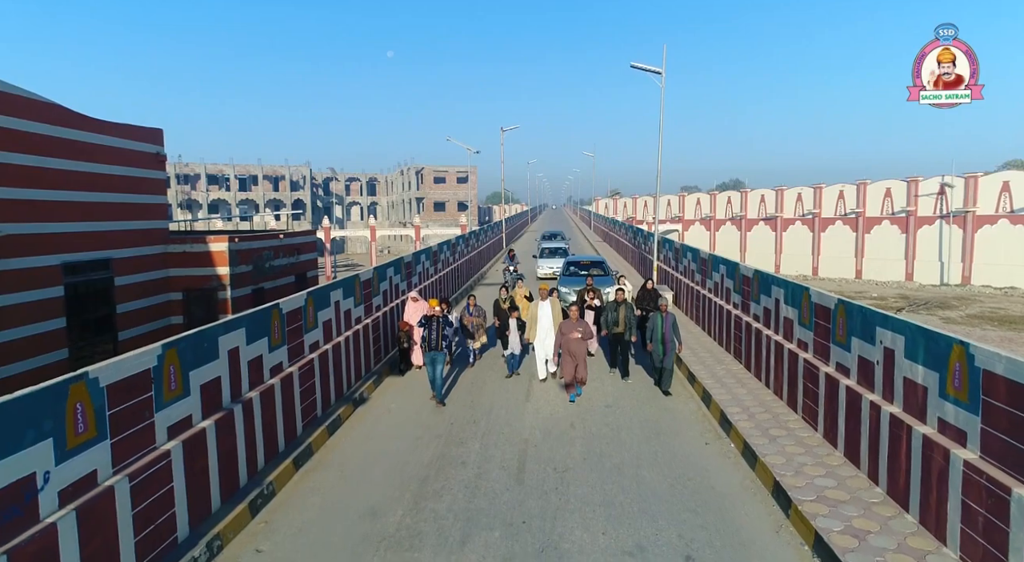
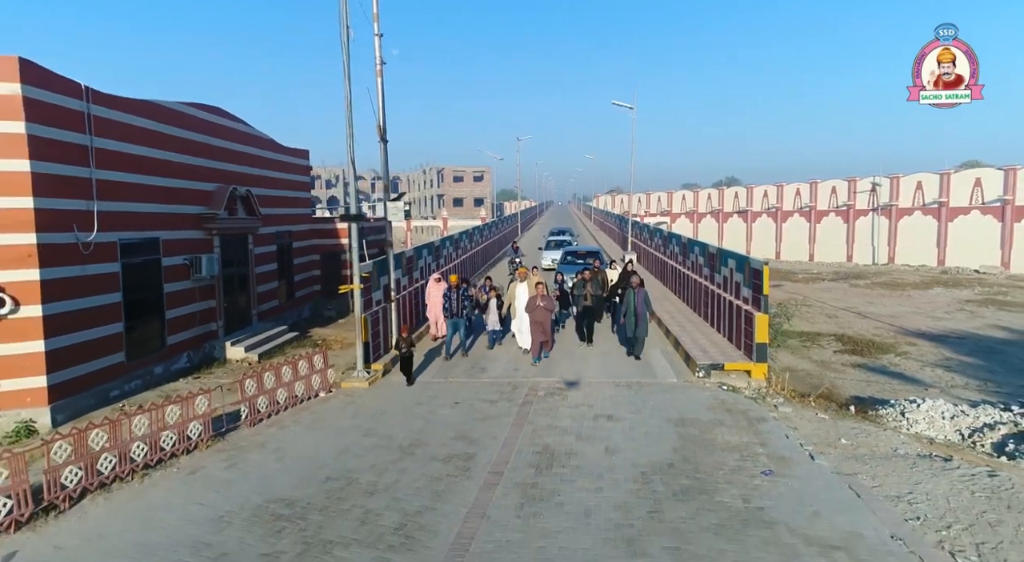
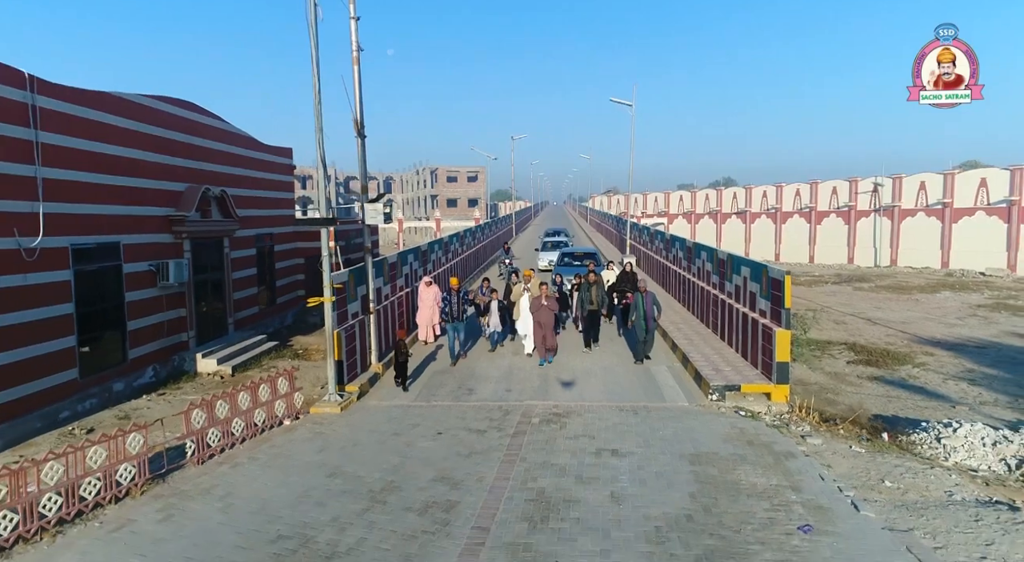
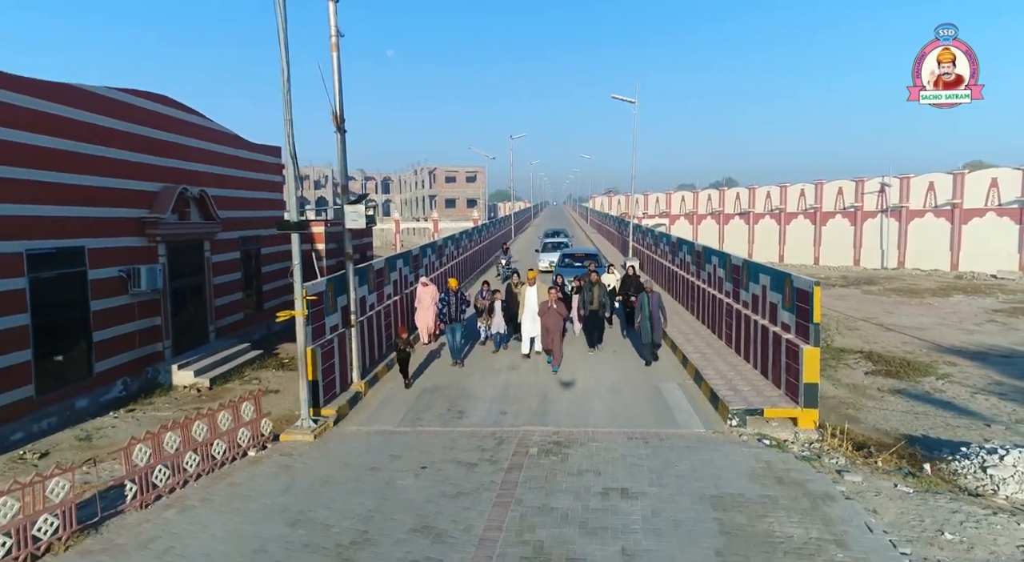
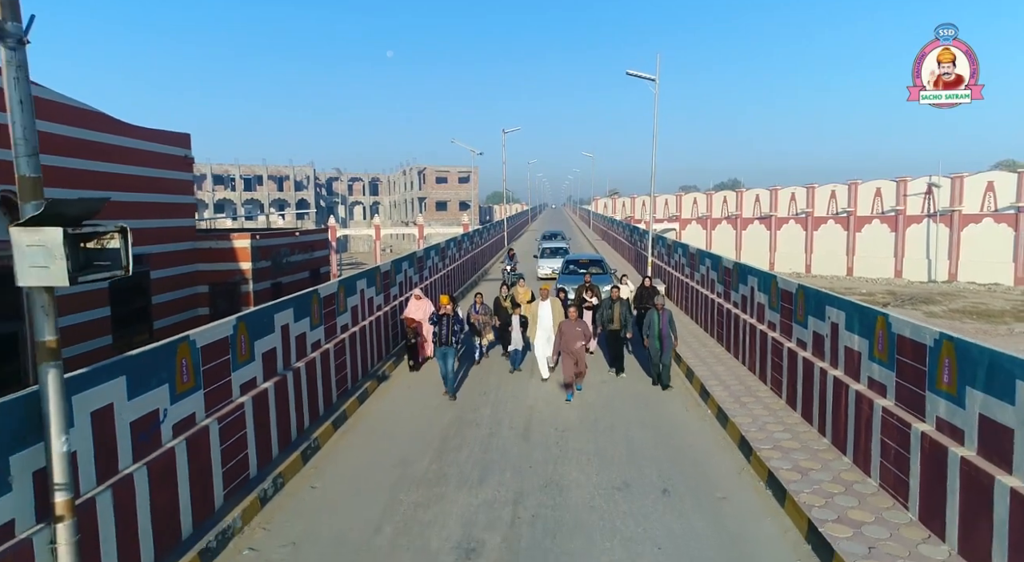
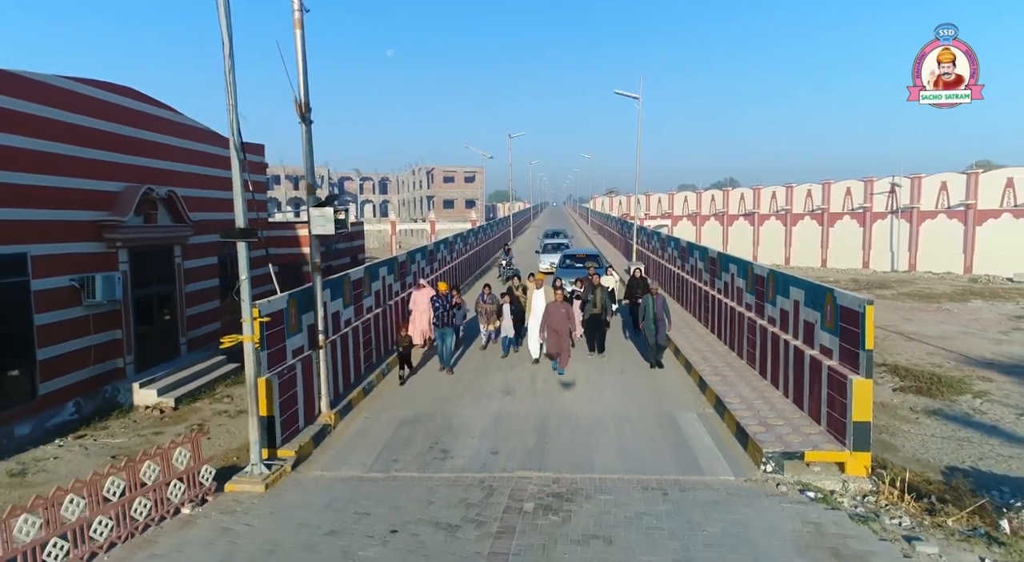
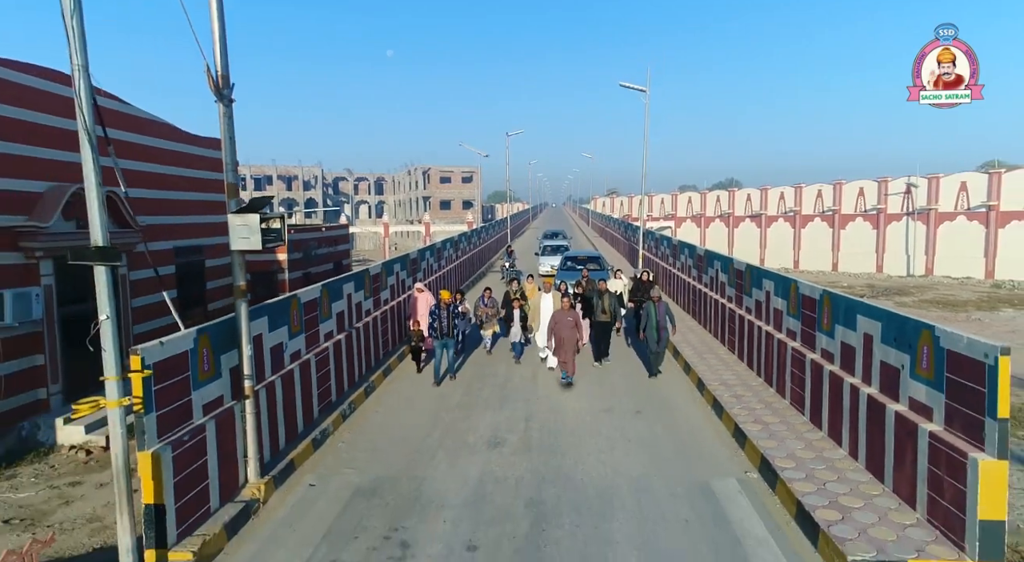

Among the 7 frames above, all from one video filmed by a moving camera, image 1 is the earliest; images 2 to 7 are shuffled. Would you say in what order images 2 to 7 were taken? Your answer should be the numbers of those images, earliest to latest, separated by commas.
5, 7, 6, 4, 3, 2
